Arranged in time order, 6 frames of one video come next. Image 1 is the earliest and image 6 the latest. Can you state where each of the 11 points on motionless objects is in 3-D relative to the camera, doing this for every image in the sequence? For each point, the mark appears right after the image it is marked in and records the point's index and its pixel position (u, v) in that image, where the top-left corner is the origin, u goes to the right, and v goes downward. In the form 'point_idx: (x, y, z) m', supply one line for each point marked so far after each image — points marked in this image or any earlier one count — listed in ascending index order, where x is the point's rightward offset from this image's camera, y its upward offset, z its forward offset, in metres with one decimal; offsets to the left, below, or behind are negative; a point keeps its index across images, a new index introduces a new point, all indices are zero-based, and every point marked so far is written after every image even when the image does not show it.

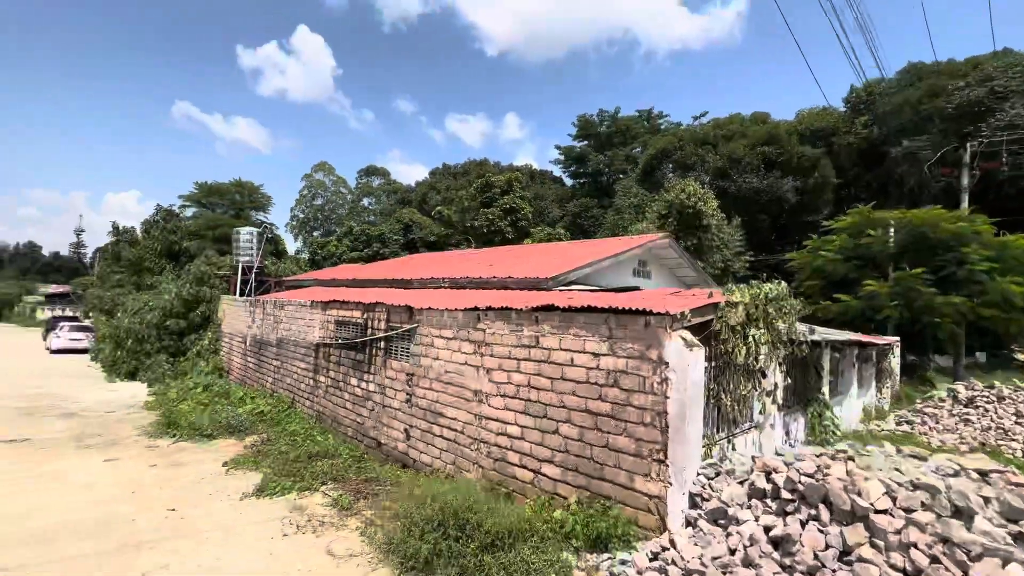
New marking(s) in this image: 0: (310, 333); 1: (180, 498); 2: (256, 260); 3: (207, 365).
0: (-3.8, -0.9, +8.5) m
1: (-3.4, -2.2, +4.6) m
2: (-8.0, +0.9, +14.1) m
3: (-8.4, -2.1, +12.4) m
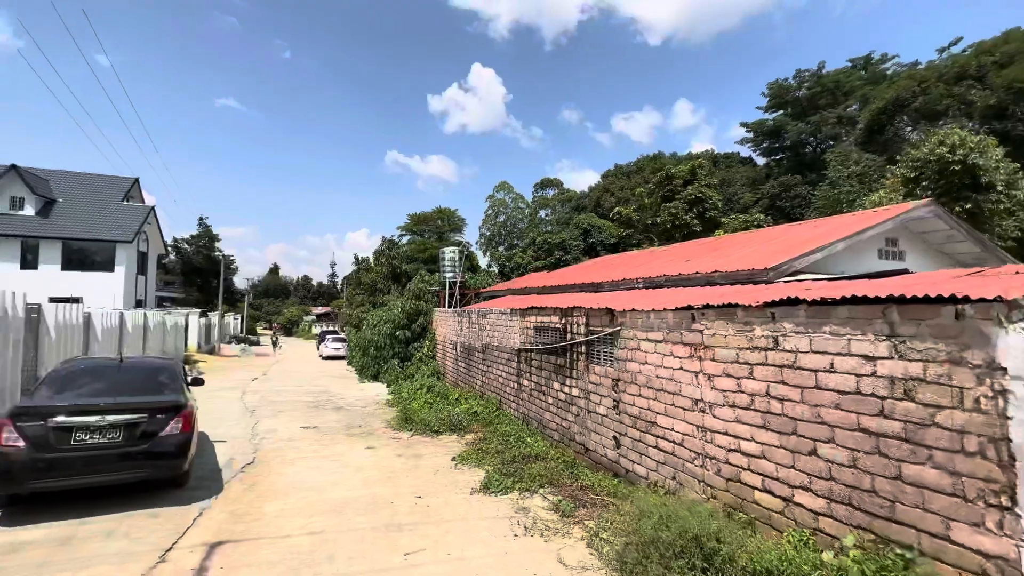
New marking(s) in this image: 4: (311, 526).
0: (0.0, -1.0, +9.0) m
1: (-1.0, -2.3, +5.3) m
2: (-1.8, +0.4, +15.8) m
3: (-2.7, -2.6, +14.3) m
4: (-1.9, -2.2, +4.1) m
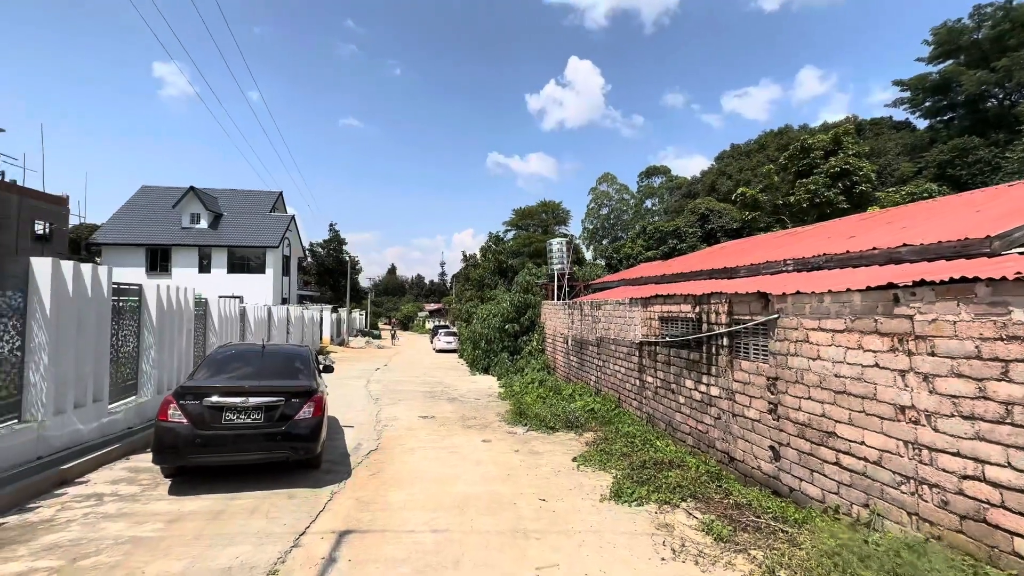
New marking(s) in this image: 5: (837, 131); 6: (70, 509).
0: (+2.2, -0.8, +8.2) m
1: (+0.4, -2.2, +4.8) m
2: (+1.9, +0.7, +15.3) m
3: (+0.8, -2.3, +14.0) m
4: (-0.7, -2.1, +3.9) m
5: (+13.5, +6.6, +18.7) m
6: (-3.9, -1.9, +3.9) m
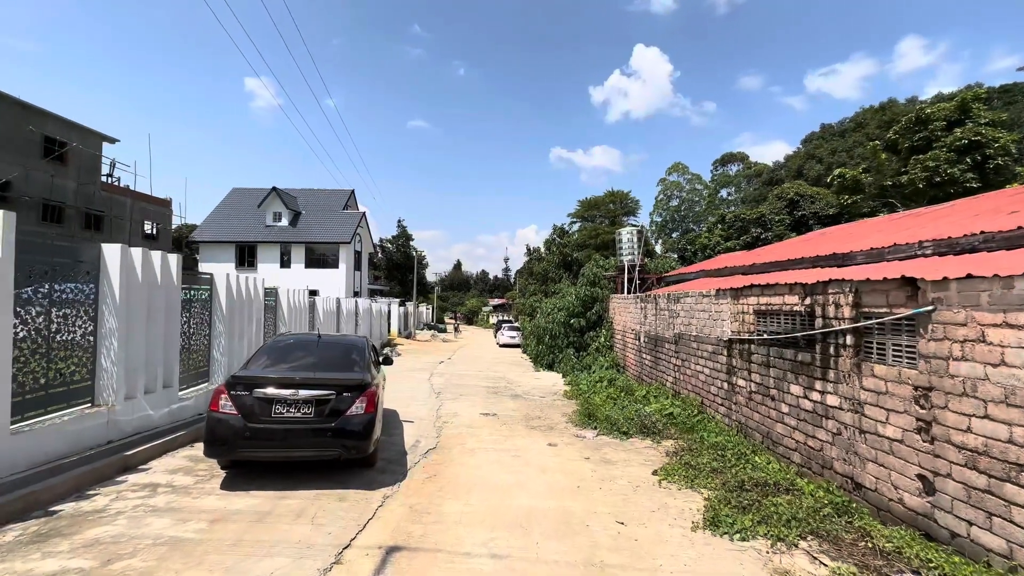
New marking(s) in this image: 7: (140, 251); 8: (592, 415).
0: (+3.3, -0.6, +7.2) m
1: (+1.0, -2.0, +4.1) m
2: (+4.0, +0.9, +14.2) m
3: (+2.8, -2.1, +13.2) m
4: (-0.1, -1.9, +3.4) m
5: (+16.0, +6.8, +15.9) m
6: (-3.3, -1.8, +3.8) m
7: (-4.5, +0.4, +5.4) m
8: (+1.4, -2.2, +8.0) m
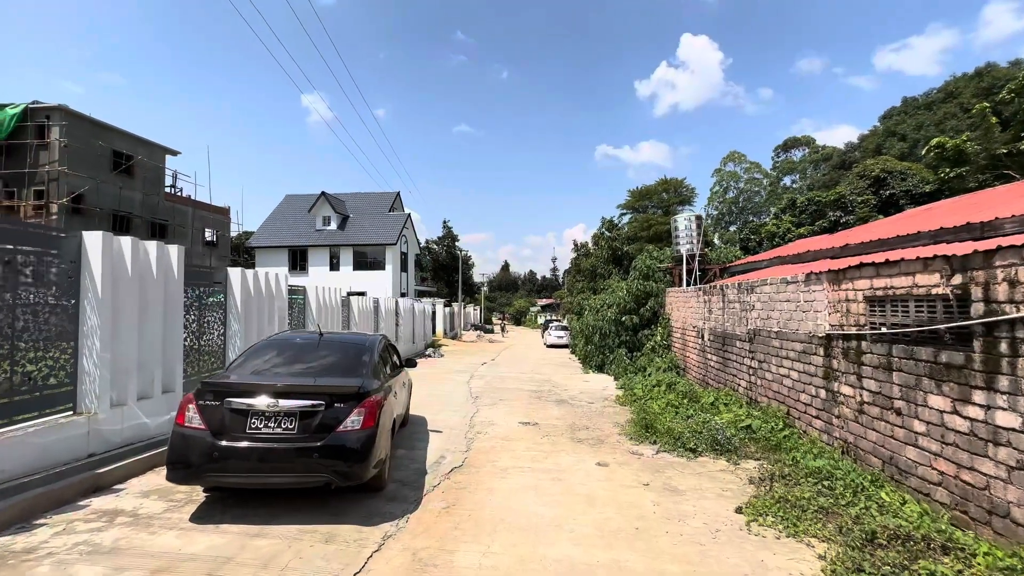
0: (+3.8, -0.4, +5.8) m
1: (+1.3, -1.9, +3.0) m
2: (+5.3, +1.2, +12.7) m
3: (+4.0, -1.9, +11.8) m
4: (0.0, -1.8, +2.3) m
5: (+17.3, +7.3, +13.1) m
6: (-3.1, -1.7, +3.1) m
7: (-4.1, +0.5, +4.8) m
8: (+2.1, -2.1, +6.7) m
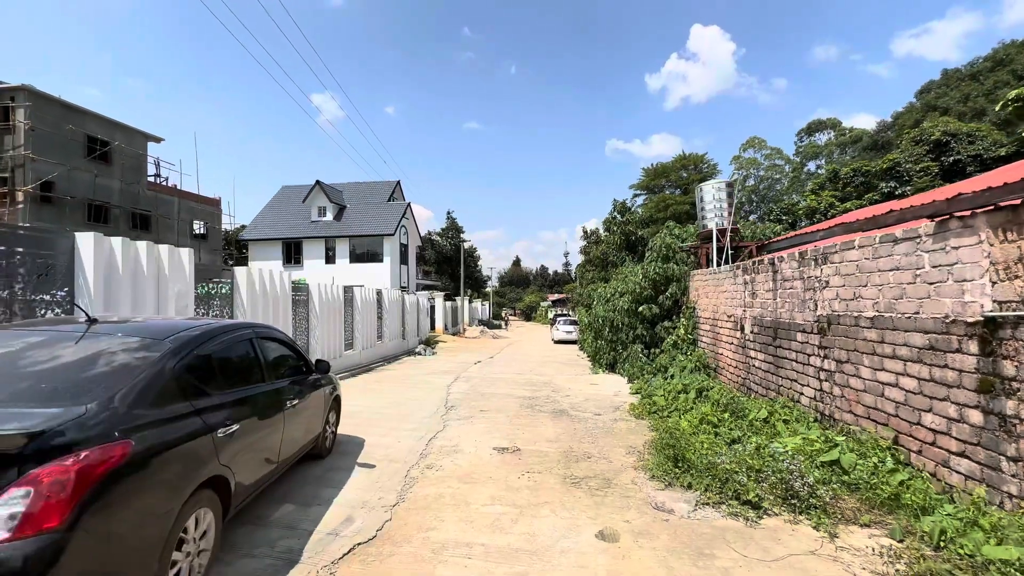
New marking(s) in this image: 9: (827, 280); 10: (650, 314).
0: (+3.4, -0.1, +3.6) m
1: (+0.8, -1.5, +0.8) m
2: (+5.1, +1.6, +10.4) m
3: (+3.8, -1.5, +9.6) m
4: (-0.5, -1.5, +0.2) m
5: (+17.0, +7.8, +10.4) m
6: (-3.5, -1.4, +1.1) m
7: (-4.5, +0.8, +2.8) m
8: (+1.7, -1.7, +4.6) m
9: (+3.6, +0.1, +5.2) m
10: (+3.4, -0.6, +11.2) m
